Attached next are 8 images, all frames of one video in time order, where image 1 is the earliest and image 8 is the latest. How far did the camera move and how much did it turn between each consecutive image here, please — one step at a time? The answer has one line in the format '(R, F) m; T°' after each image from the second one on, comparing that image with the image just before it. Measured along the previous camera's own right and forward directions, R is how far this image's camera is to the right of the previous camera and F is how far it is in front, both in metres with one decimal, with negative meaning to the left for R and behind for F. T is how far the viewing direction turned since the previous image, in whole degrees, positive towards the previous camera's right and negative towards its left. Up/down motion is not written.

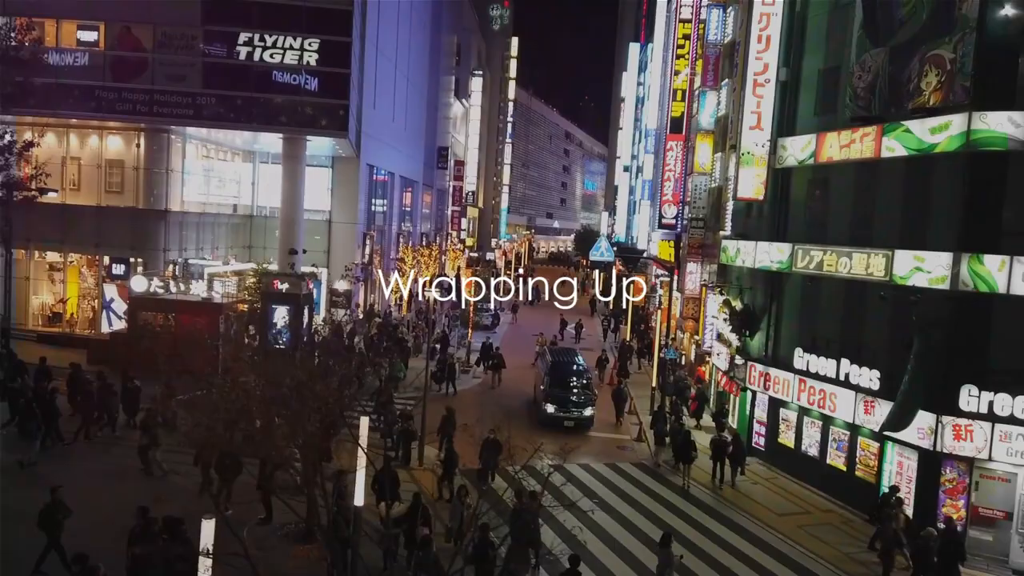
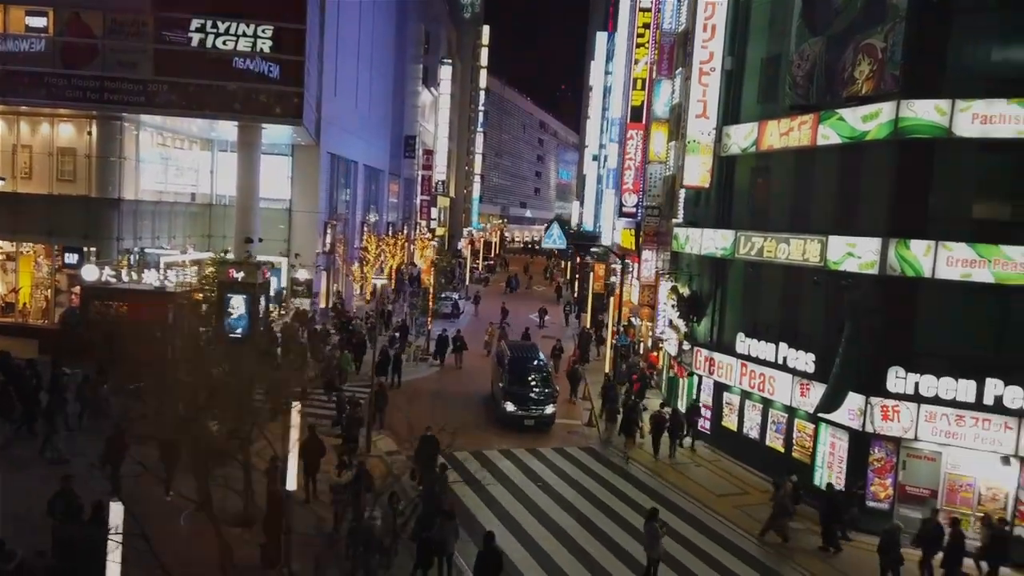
(+1.5, -0.2) m; +1°
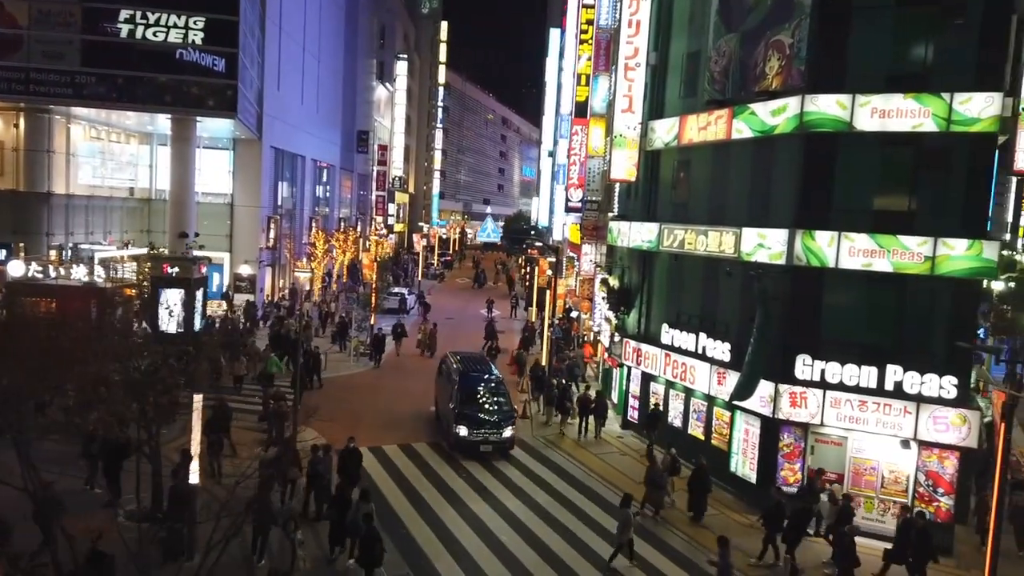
(+2.0, -0.2) m; +2°
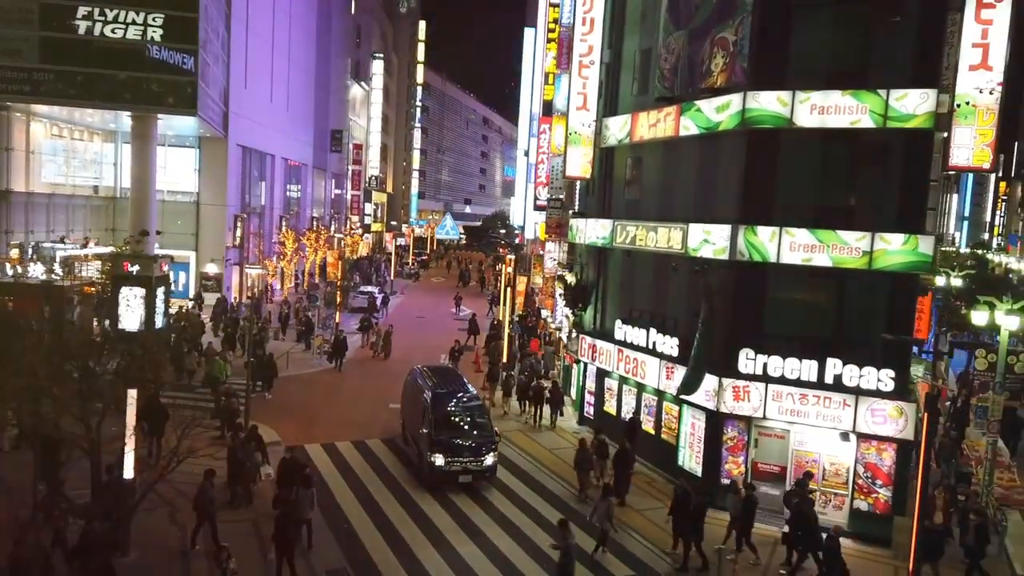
(+1.5, -0.1) m; +1°
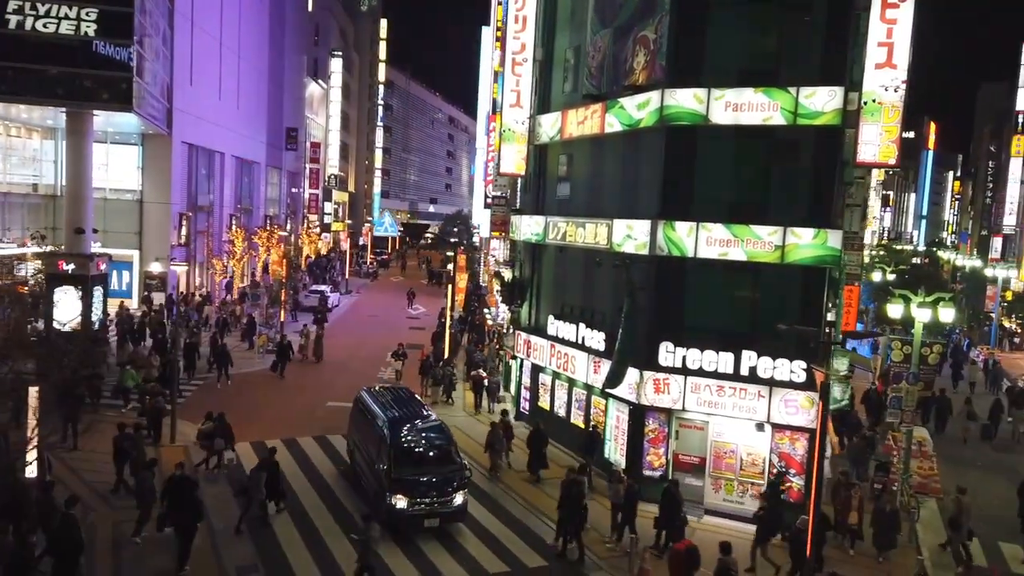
(+1.9, -0.1) m; +2°
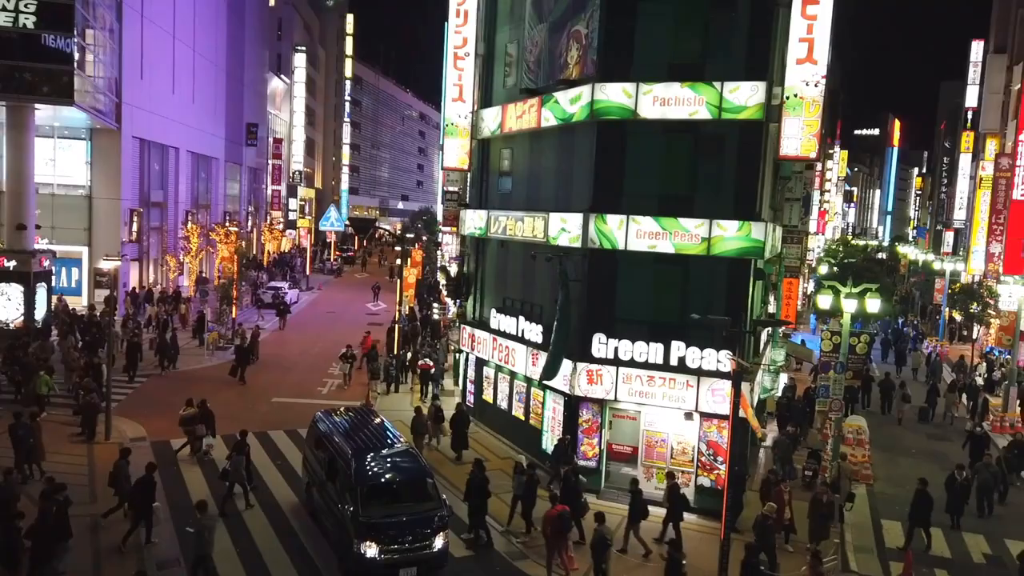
(+1.7, -0.1) m; +1°
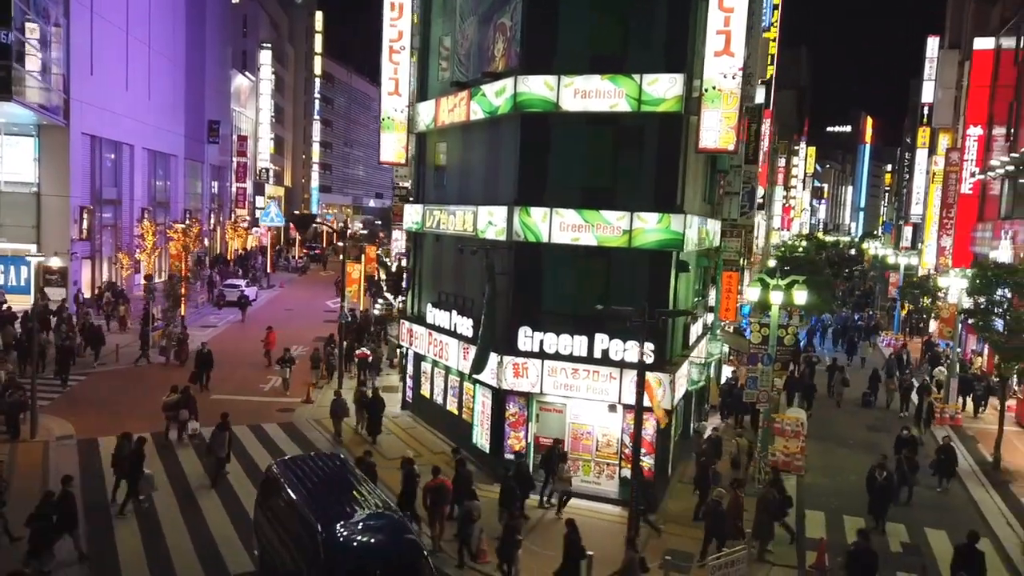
(+2.2, 0.0) m; +1°
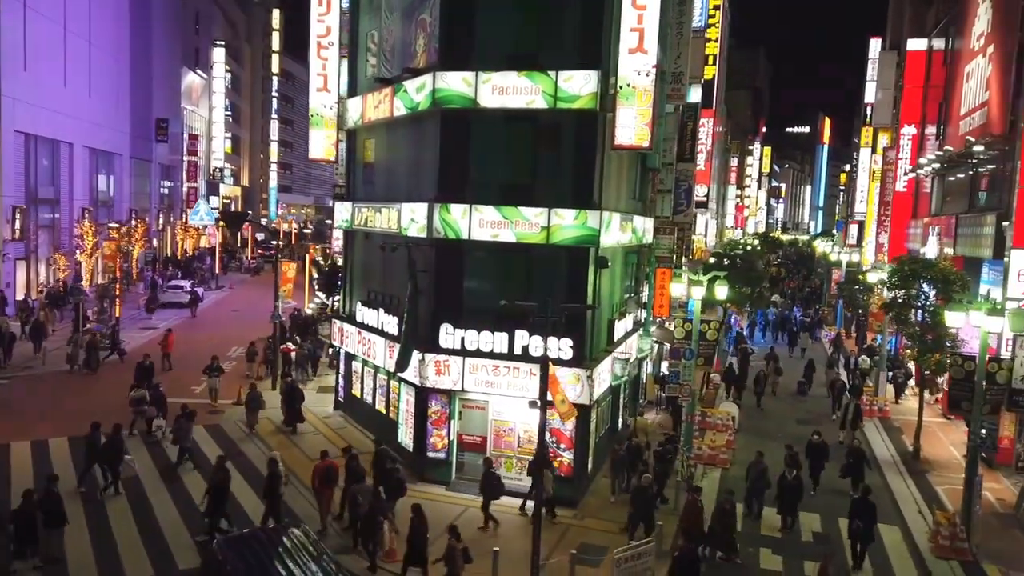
(+1.9, 0.0) m; +2°
